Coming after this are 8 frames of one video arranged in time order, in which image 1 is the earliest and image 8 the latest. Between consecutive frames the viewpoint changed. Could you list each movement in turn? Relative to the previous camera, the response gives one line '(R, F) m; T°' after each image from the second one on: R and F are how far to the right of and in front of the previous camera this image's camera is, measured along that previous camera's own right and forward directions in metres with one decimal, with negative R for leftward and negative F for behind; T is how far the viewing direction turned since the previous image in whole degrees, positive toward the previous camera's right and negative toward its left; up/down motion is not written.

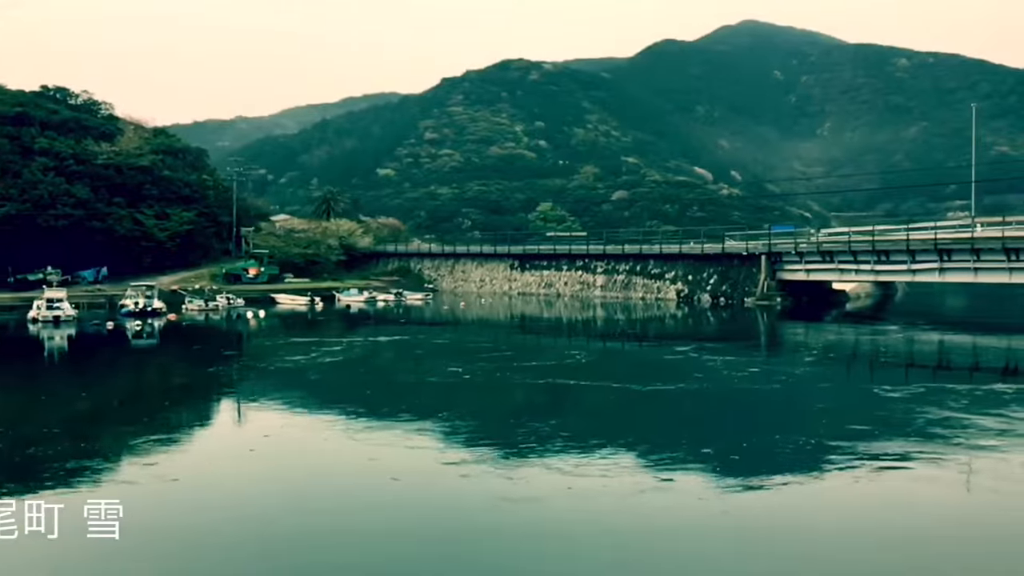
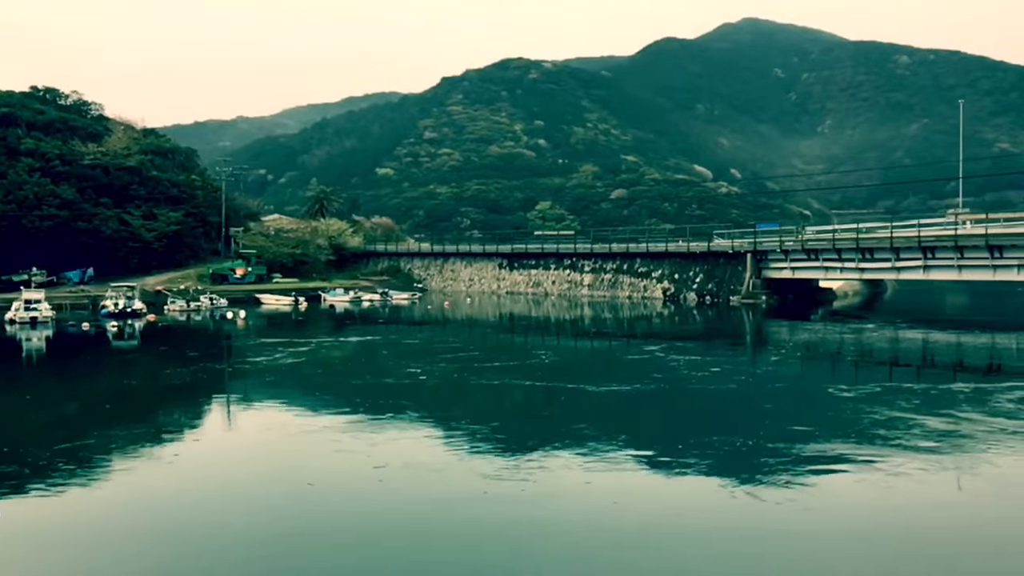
(+1.1, +0.2) m; 0°
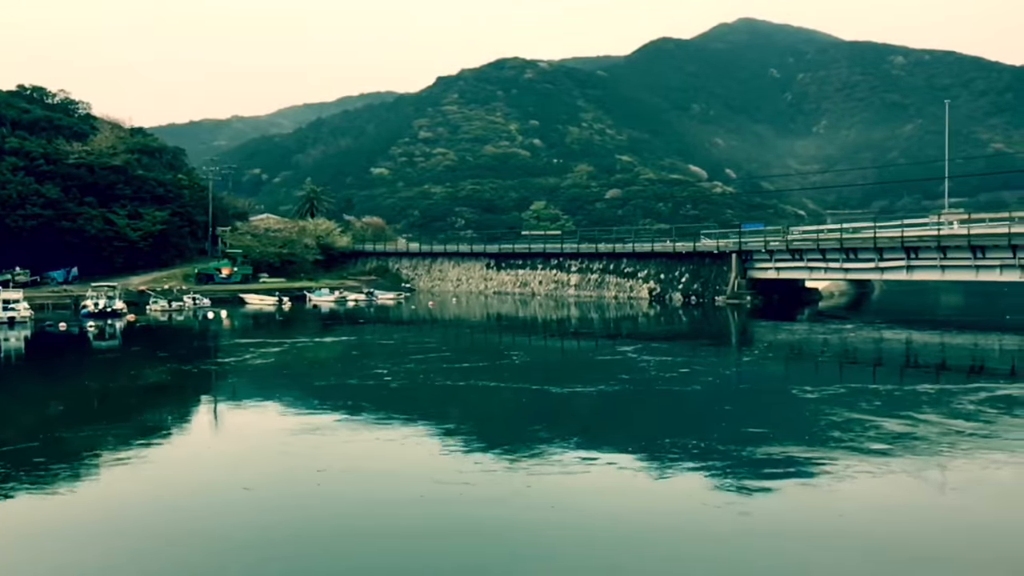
(+0.7, +0.2) m; 0°
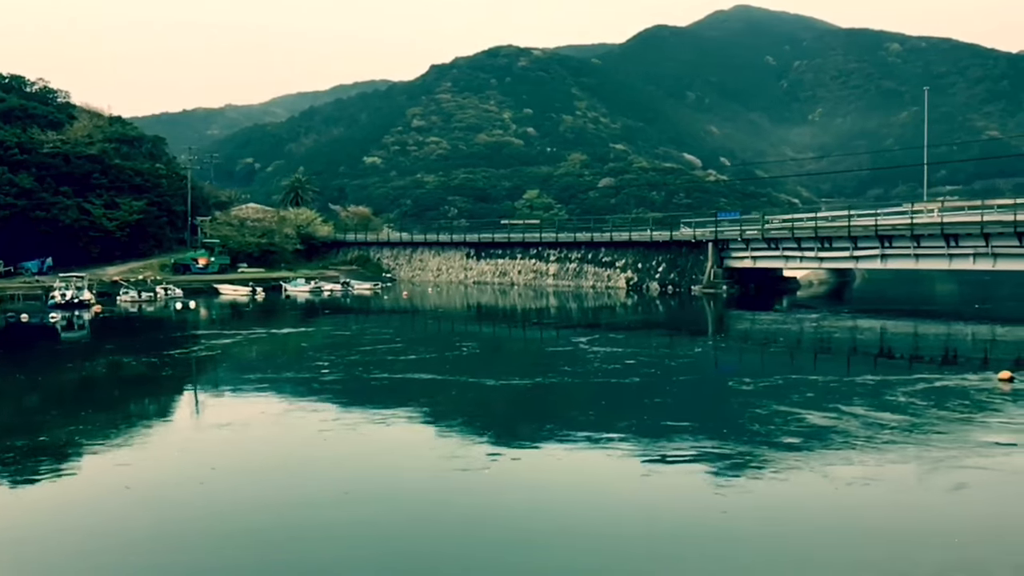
(+1.3, +0.4) m; 0°
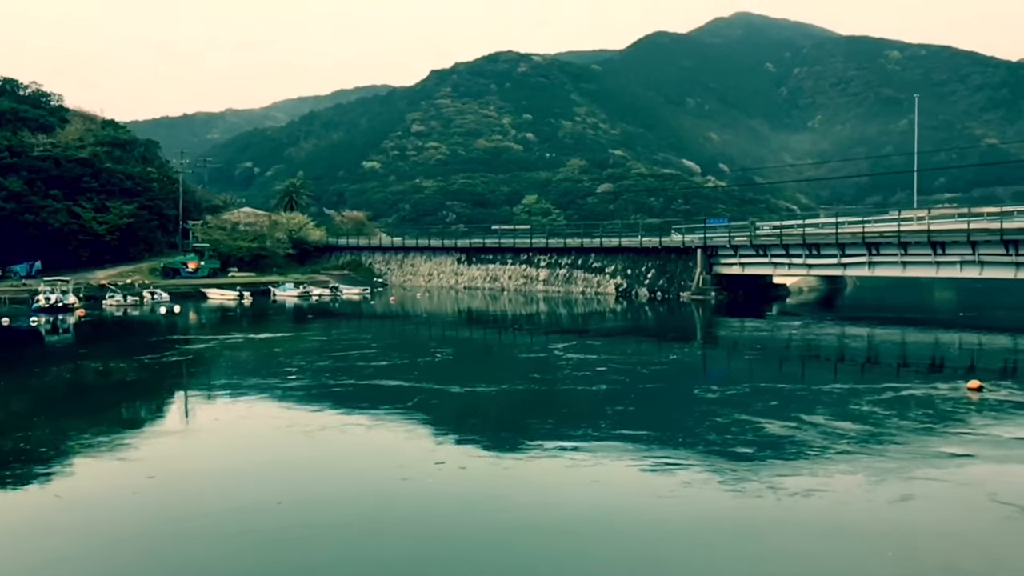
(+0.7, +0.2) m; 0°
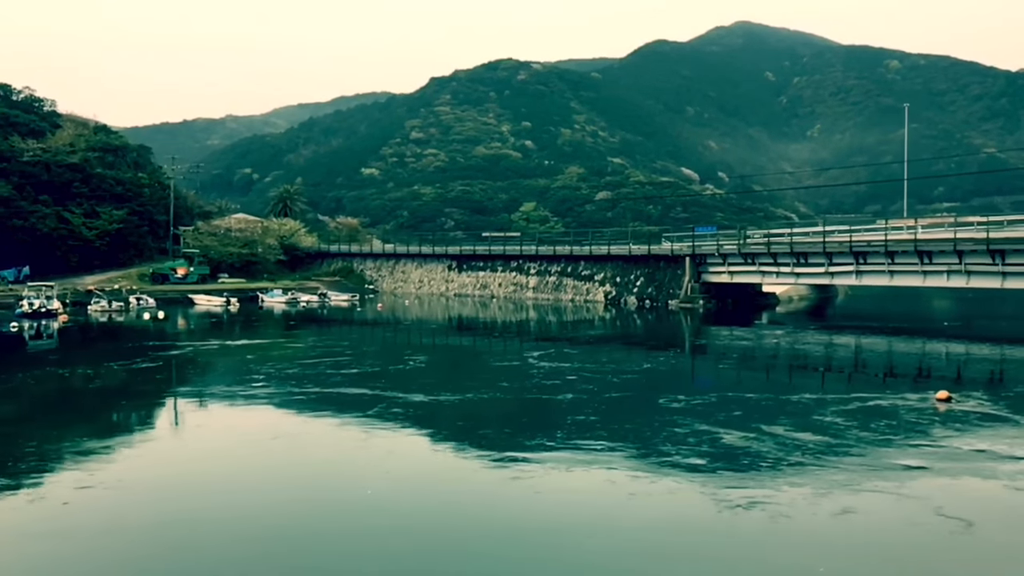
(+0.7, +0.2) m; 0°
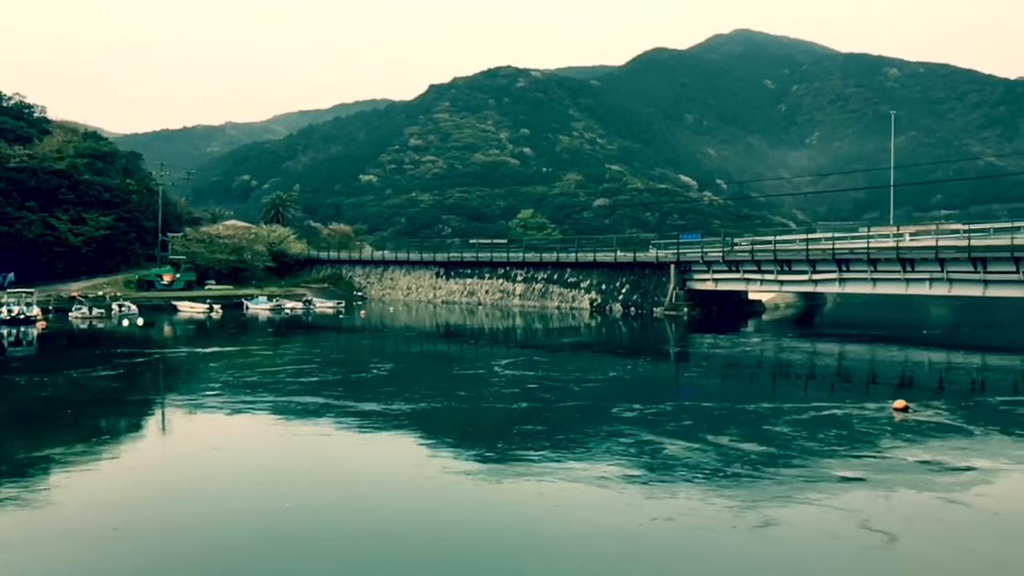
(+1.0, +0.2) m; 0°
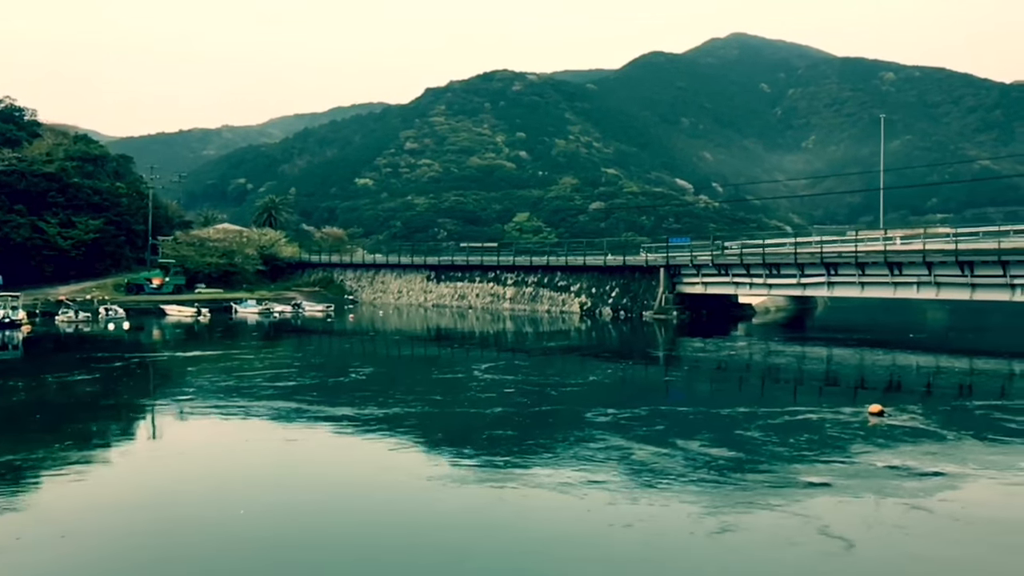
(+0.5, +0.1) m; 0°
